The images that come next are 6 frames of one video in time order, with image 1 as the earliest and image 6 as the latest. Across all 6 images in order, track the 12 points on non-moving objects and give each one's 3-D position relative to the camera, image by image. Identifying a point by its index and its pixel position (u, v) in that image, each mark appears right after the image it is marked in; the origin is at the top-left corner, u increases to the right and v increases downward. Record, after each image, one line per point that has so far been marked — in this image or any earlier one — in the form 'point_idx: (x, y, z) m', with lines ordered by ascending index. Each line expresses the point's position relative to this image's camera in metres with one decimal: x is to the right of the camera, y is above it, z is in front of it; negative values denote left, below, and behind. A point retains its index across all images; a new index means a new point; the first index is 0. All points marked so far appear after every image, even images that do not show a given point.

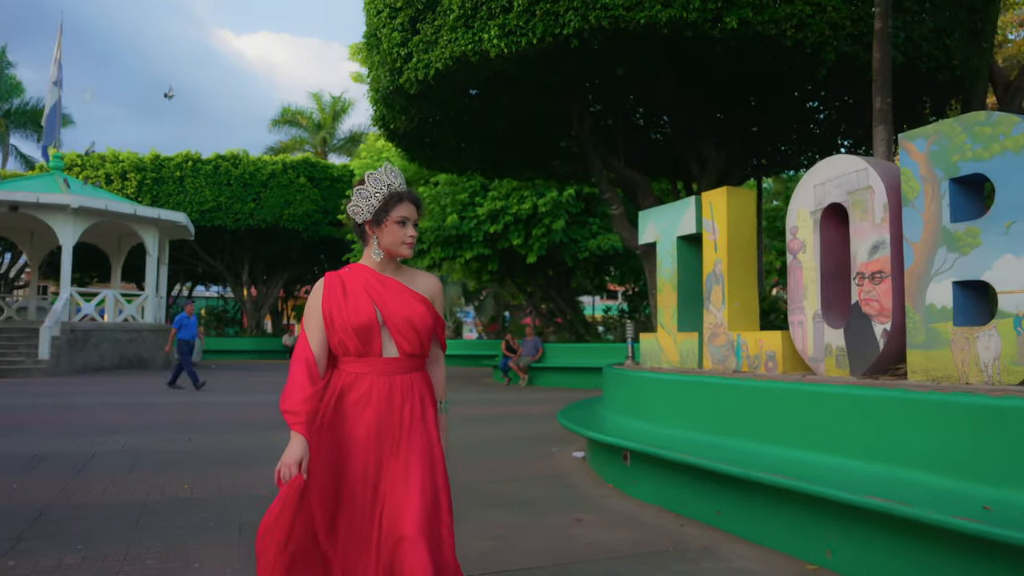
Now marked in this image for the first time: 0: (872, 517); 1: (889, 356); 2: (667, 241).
0: (+2.0, -1.2, +4.3) m
1: (+2.7, -0.5, +5.6) m
2: (+1.5, +0.5, +8.0) m
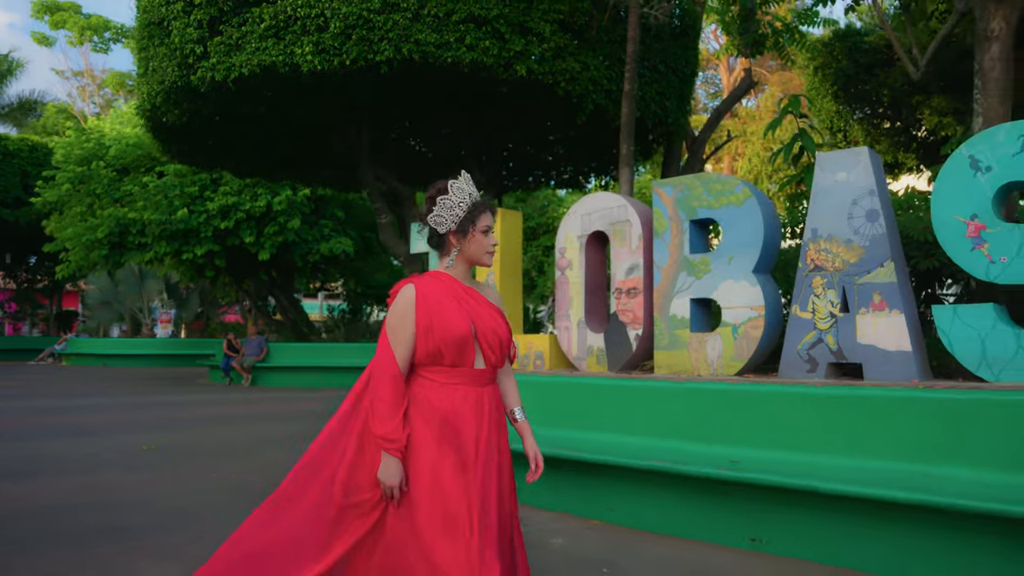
0: (+1.0, -1.3, +5.6) m
1: (+1.2, -0.6, +7.1) m
2: (-0.8, +0.4, +8.8) m
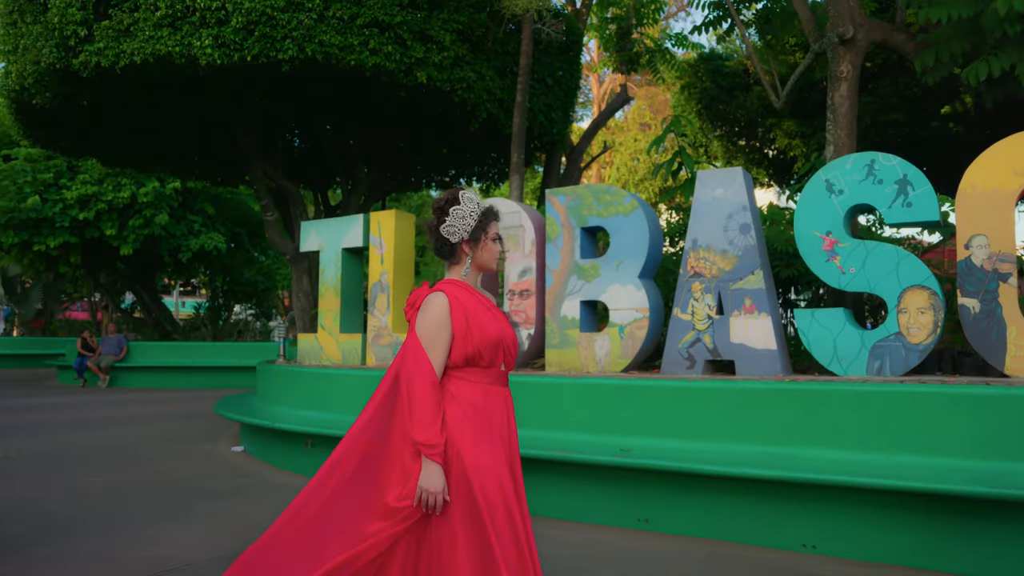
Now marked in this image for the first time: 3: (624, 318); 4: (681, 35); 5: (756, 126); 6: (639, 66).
0: (+0.3, -1.3, +6.0) m
1: (+0.2, -0.6, +7.5) m
2: (-2.0, +0.4, +8.9) m
3: (+1.0, -0.3, +7.0) m
4: (+3.0, +4.5, +14.0) m
5: (+4.9, +3.3, +15.9) m
6: (+2.3, +4.0, +14.1) m
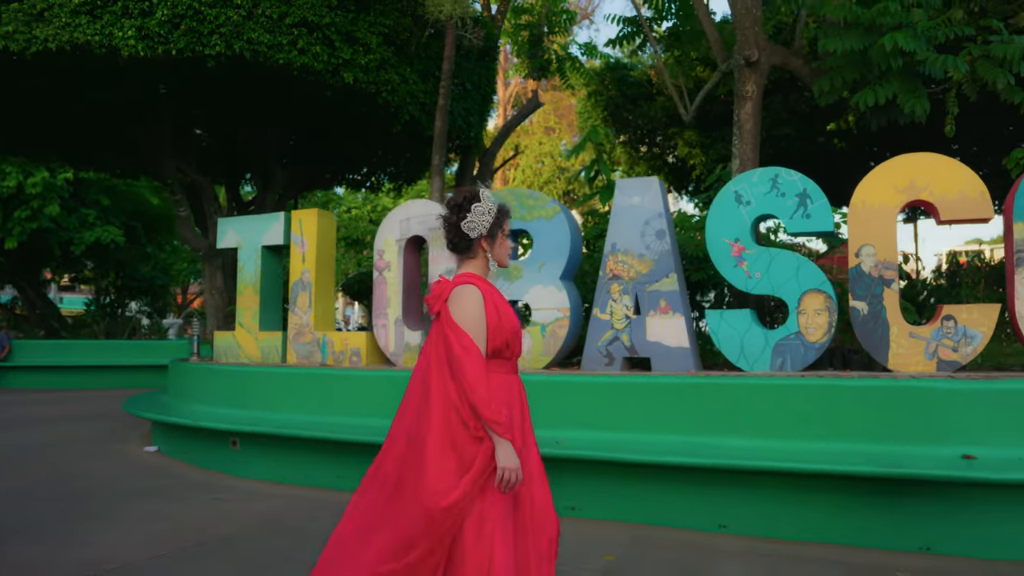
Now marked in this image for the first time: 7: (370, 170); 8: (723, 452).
0: (-0.3, -1.3, +6.3) m
1: (-0.6, -0.6, +7.8) m
2: (-2.9, +0.4, +8.8) m
3: (+0.3, -0.3, +7.3) m
4: (+1.4, +4.5, +14.6) m
5: (+3.1, +3.3, +16.6) m
6: (+0.7, +4.0, +14.5) m
7: (-2.8, +2.3, +14.9) m
8: (+1.4, -1.1, +5.4) m
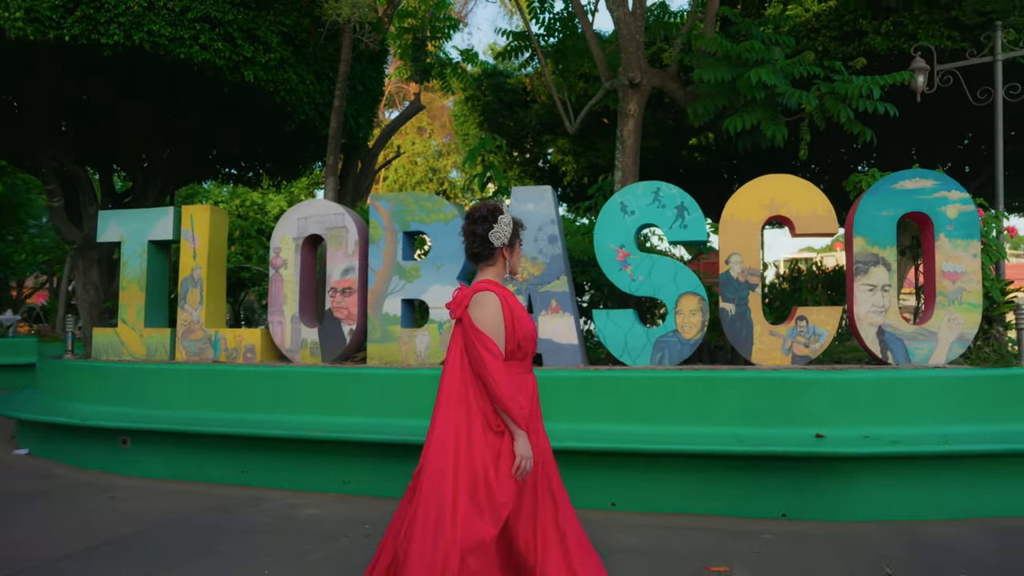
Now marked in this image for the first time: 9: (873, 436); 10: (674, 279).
0: (-1.1, -1.3, +6.5) m
1: (-1.6, -0.6, +8.0) m
2: (-4.1, +0.5, +8.6) m
3: (-0.7, -0.3, +7.7) m
4: (-0.8, +4.5, +15.0) m
5: (+0.5, +3.2, +17.4) m
6: (-1.5, +4.0, +14.8) m
7: (-5.1, +2.3, +14.6) m
8: (+0.7, -1.1, +6.0) m
9: (+2.6, -1.1, +5.7) m
10: (+1.5, +0.1, +7.1) m
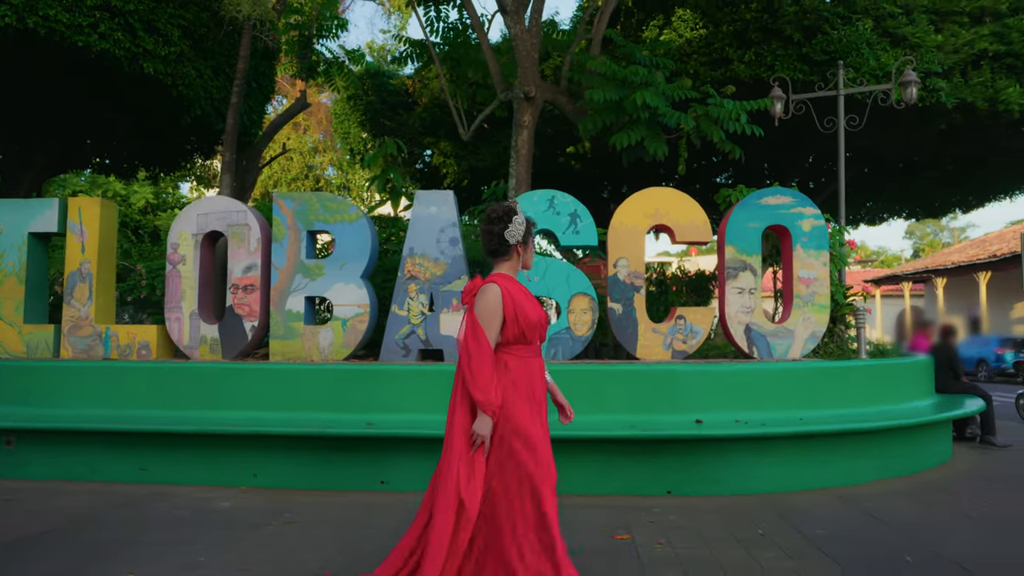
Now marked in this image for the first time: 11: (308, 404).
0: (-1.9, -1.3, +6.7) m
1: (-2.6, -0.6, +8.0) m
2: (-5.2, +0.6, +8.2) m
3: (-1.7, -0.2, +7.9) m
4: (-3.0, +4.5, +15.1) m
5: (-2.2, +3.3, +17.6) m
6: (-3.7, +4.0, +14.8) m
7: (-7.1, +2.4, +14.0) m
8: (0.0, -1.1, +6.5) m
9: (+1.9, -1.1, +6.5) m
10: (+0.5, +0.1, +7.7) m
11: (-1.8, -1.0, +7.0) m
